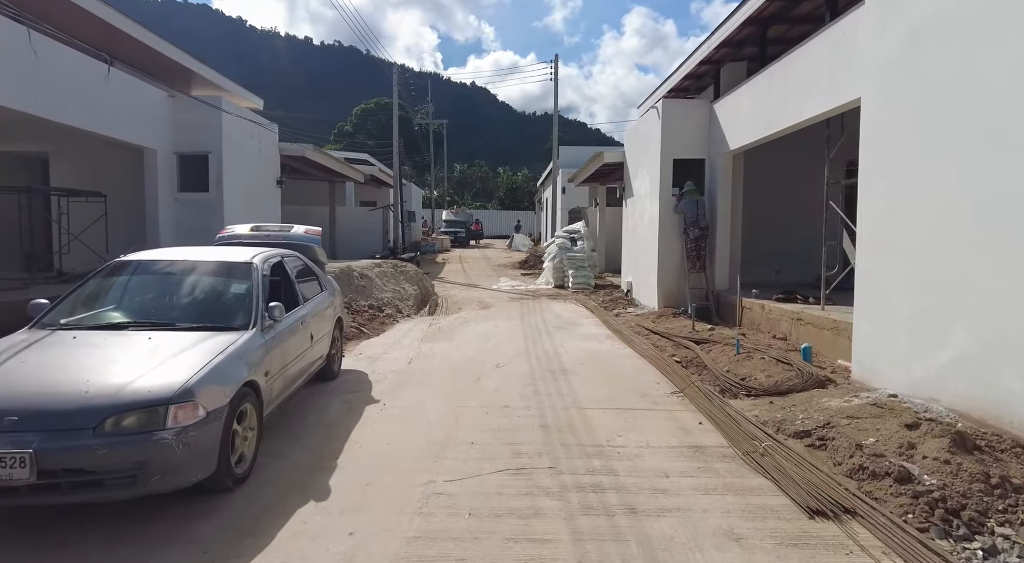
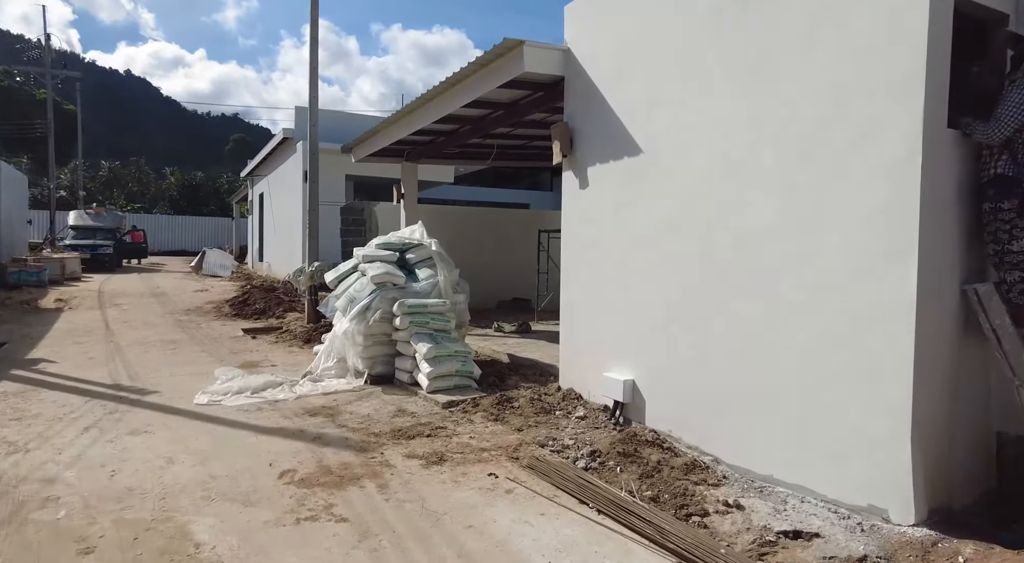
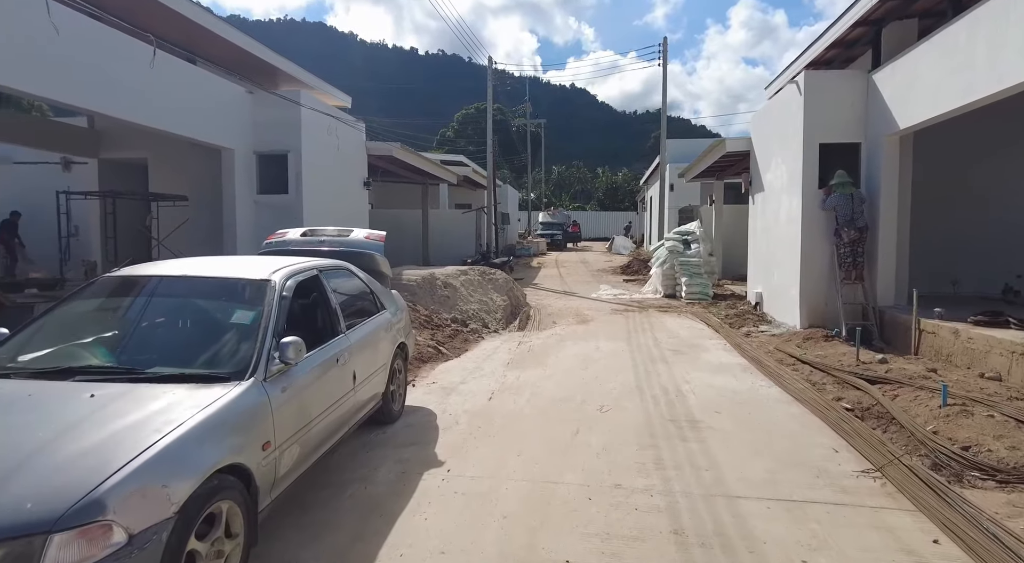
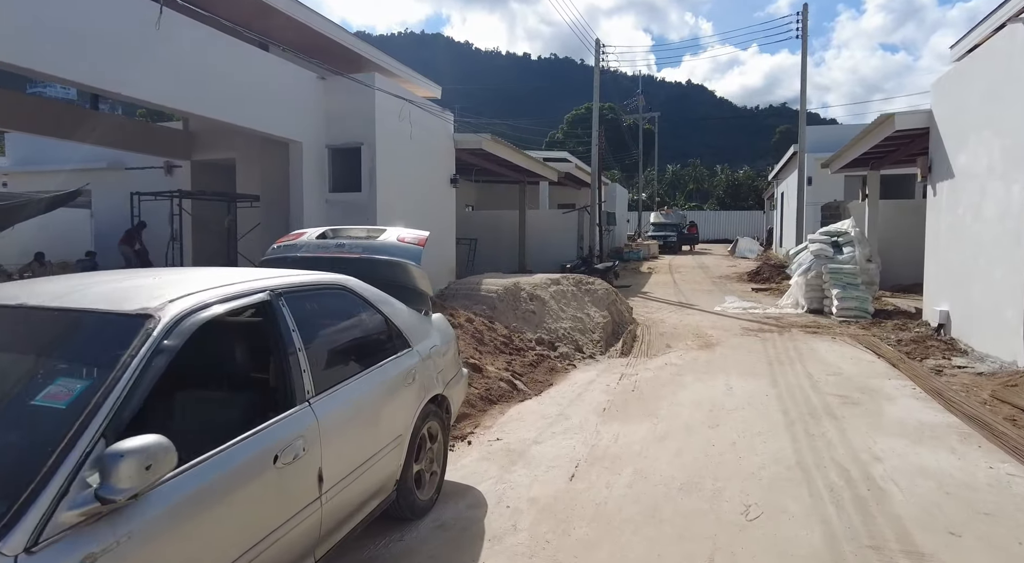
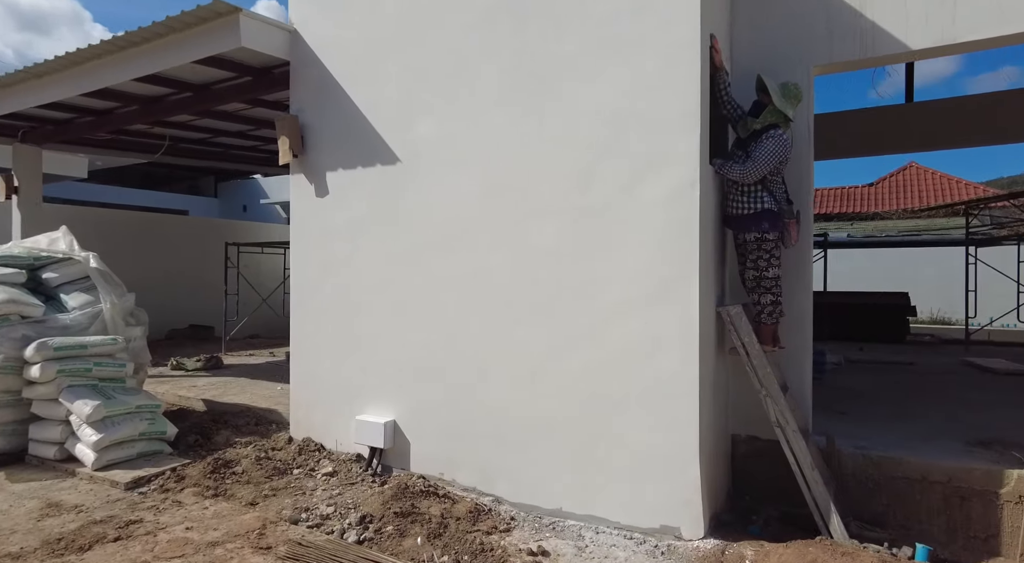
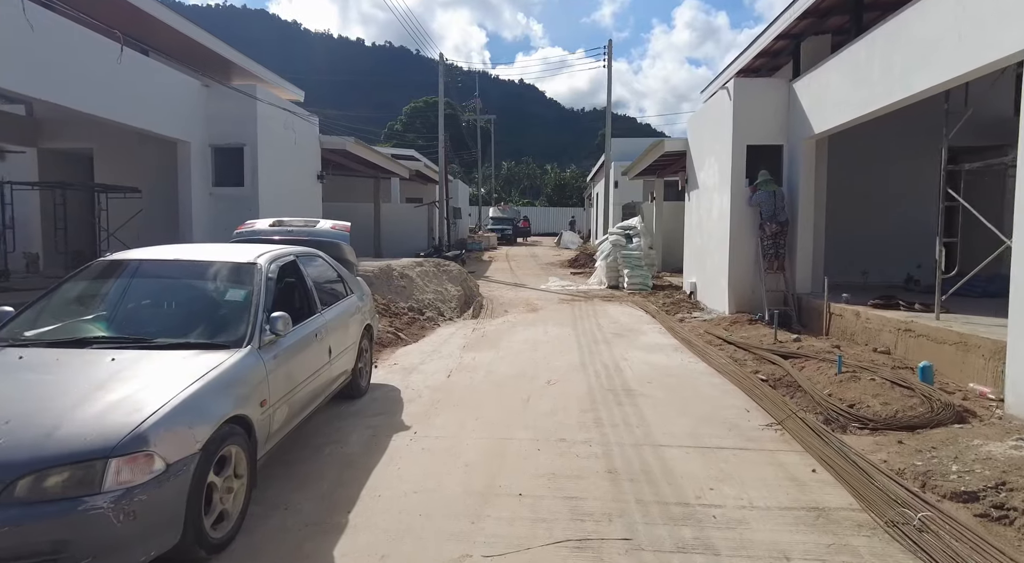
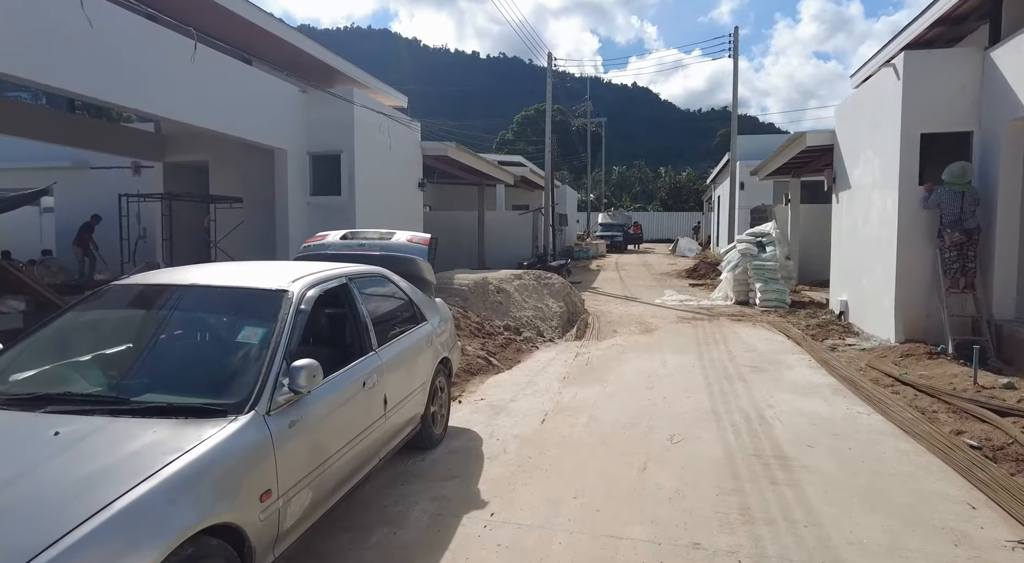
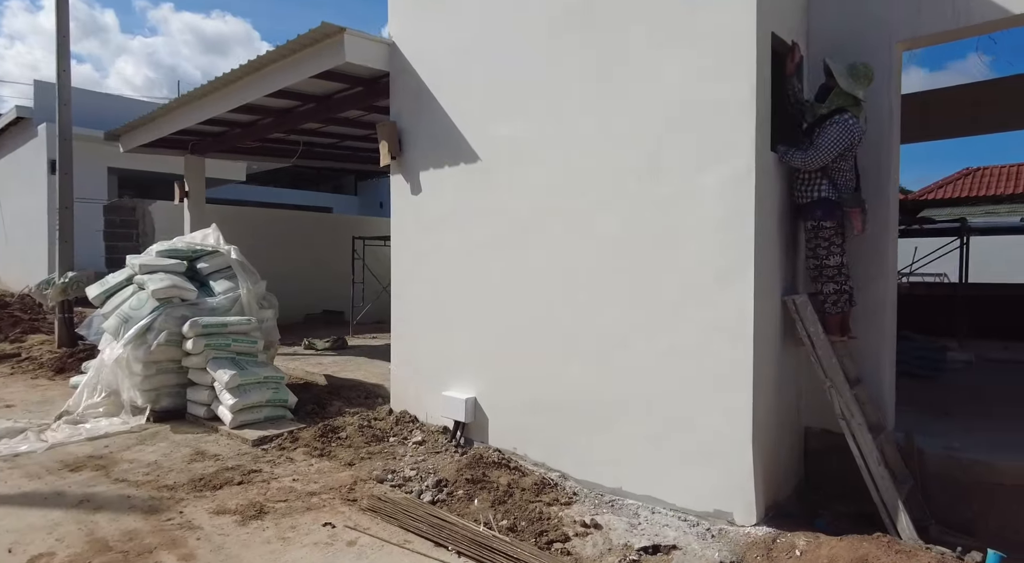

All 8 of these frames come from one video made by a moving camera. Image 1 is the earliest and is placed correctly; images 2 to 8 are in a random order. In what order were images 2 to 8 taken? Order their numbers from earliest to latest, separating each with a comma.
6, 3, 7, 4, 2, 8, 5
